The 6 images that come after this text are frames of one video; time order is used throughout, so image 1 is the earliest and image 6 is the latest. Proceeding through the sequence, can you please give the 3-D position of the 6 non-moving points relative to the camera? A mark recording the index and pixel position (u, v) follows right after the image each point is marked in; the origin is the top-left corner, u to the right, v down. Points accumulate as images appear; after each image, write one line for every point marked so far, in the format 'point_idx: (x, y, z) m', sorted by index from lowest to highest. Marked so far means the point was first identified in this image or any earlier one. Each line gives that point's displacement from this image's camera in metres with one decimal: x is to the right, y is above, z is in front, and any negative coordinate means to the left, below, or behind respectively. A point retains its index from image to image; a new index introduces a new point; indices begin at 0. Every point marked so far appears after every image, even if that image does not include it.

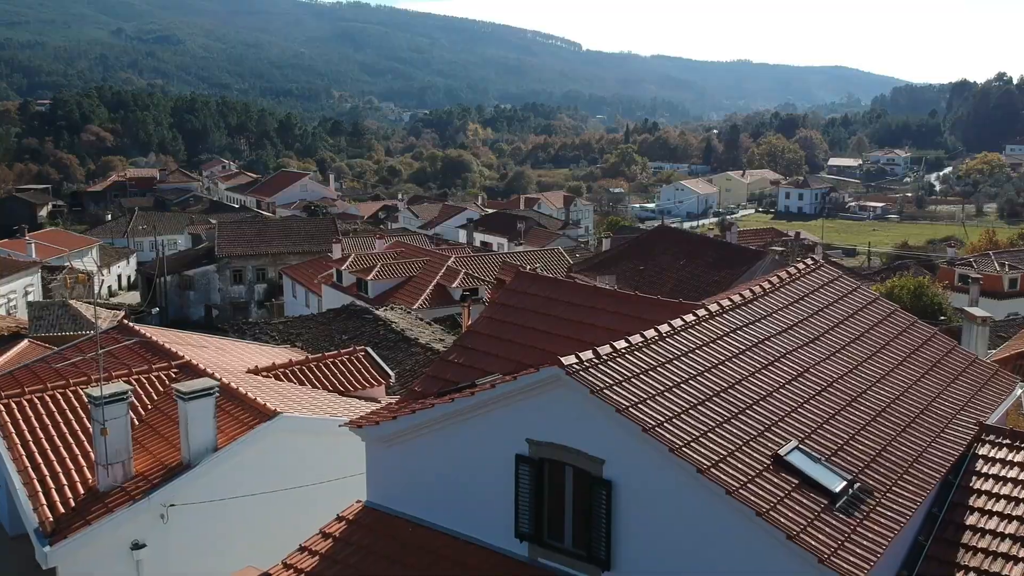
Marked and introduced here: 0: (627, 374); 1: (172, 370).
0: (+0.7, -0.5, +5.2) m
1: (-3.2, -0.8, +8.7) m
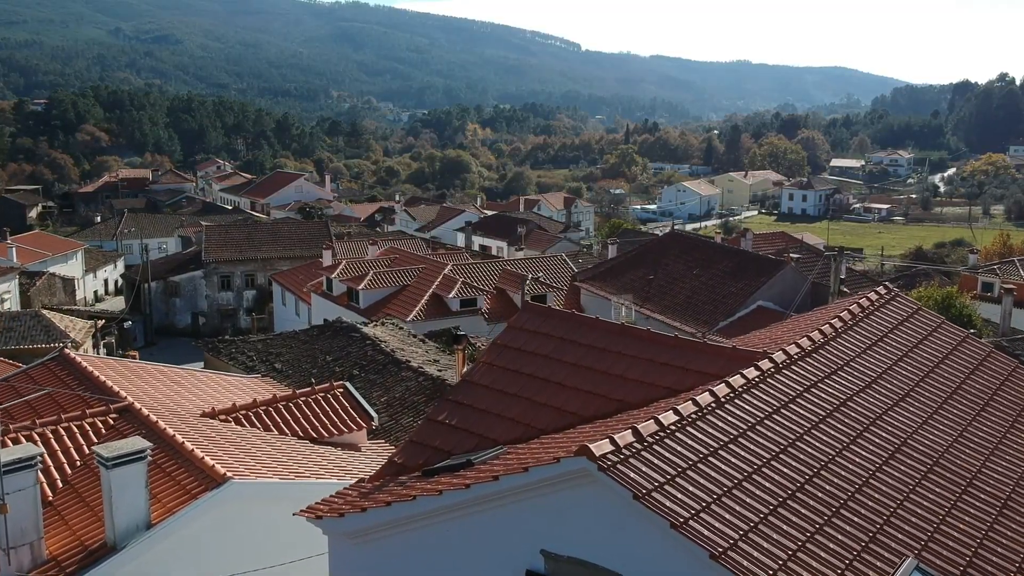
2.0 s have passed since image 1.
0: (+0.7, -0.7, +3.8) m
1: (-3.1, -1.0, +7.2) m
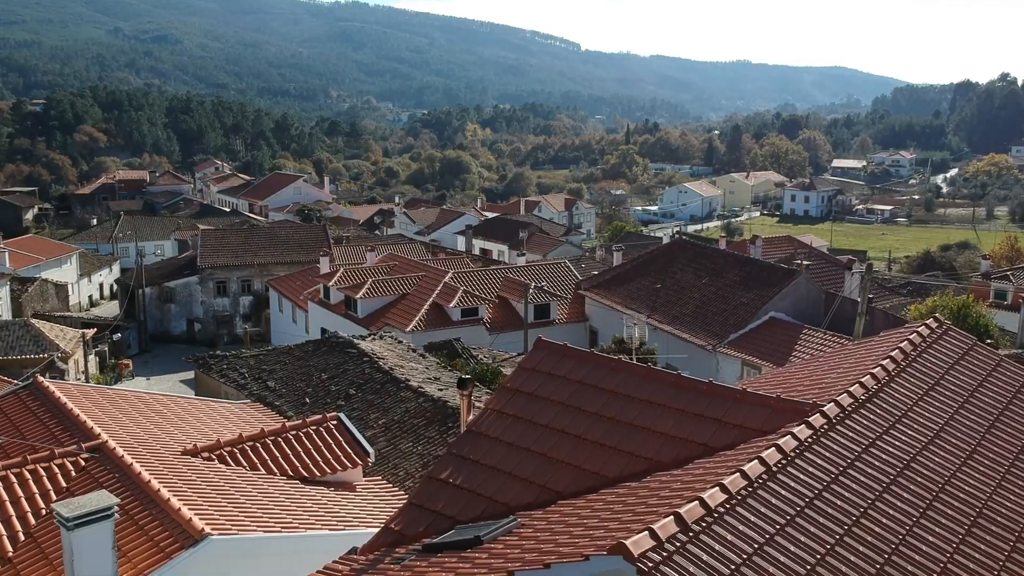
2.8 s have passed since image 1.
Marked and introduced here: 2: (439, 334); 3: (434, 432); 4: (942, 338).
0: (+0.8, -0.9, +3.2) m
1: (-3.1, -1.2, +6.6) m
2: (-1.6, -1.0, +19.8) m
3: (-0.9, -1.7, +10.8) m
4: (+2.6, -0.3, +5.7) m
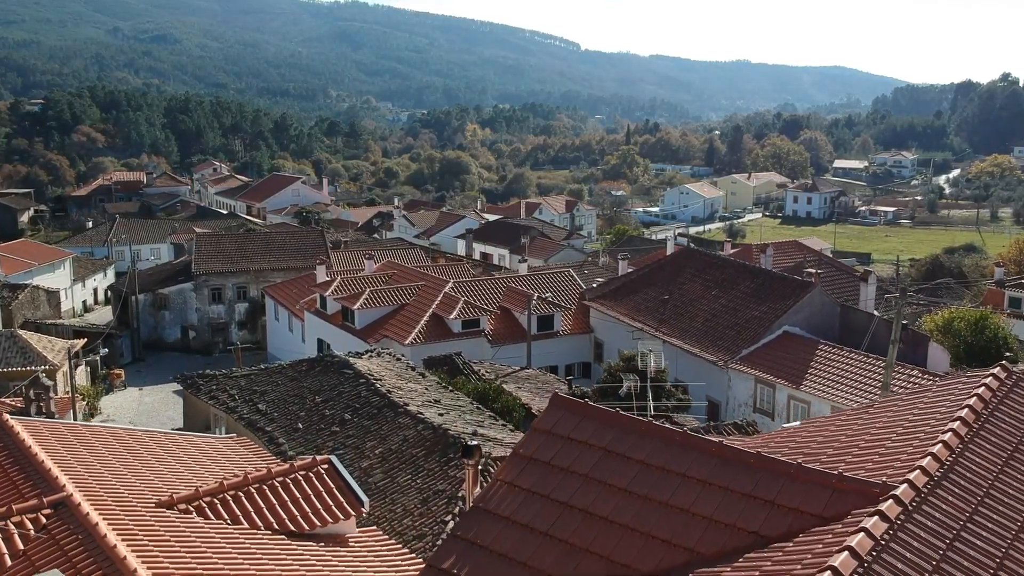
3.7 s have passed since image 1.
0: (+0.8, -1.2, +2.5) m
1: (-3.0, -1.4, +5.9) m
2: (-1.5, -1.2, +19.2) m
3: (-0.8, -1.9, +10.1) m
4: (+2.7, -0.5, +5.1) m
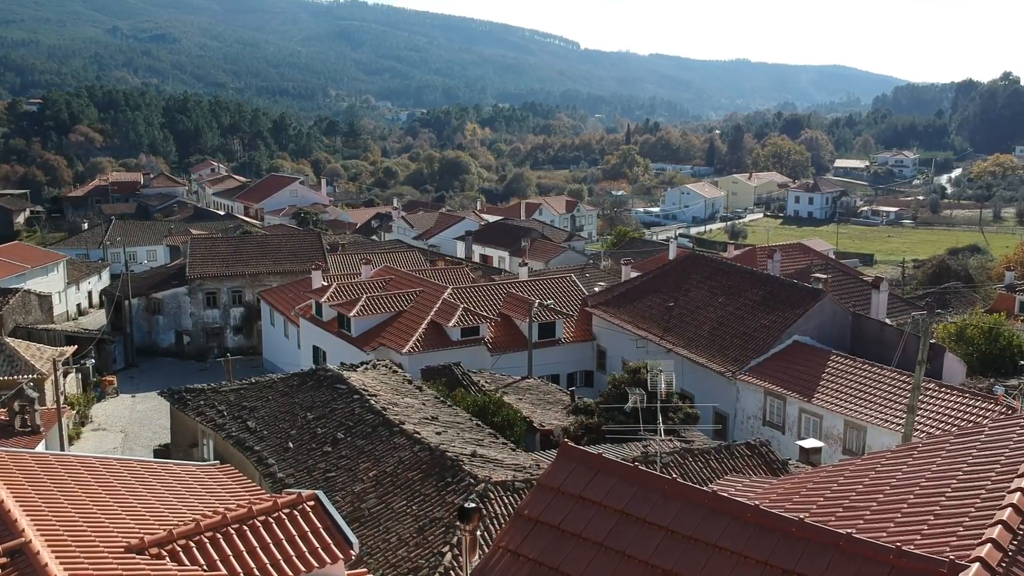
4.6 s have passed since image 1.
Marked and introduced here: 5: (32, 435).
0: (+0.8, -1.3, +2.0) m
1: (-3.0, -1.6, +5.4) m
2: (-1.5, -1.4, +18.6) m
3: (-0.8, -2.0, +9.5) m
4: (+2.7, -0.7, +4.5) m
5: (-8.2, -2.5, +16.0) m
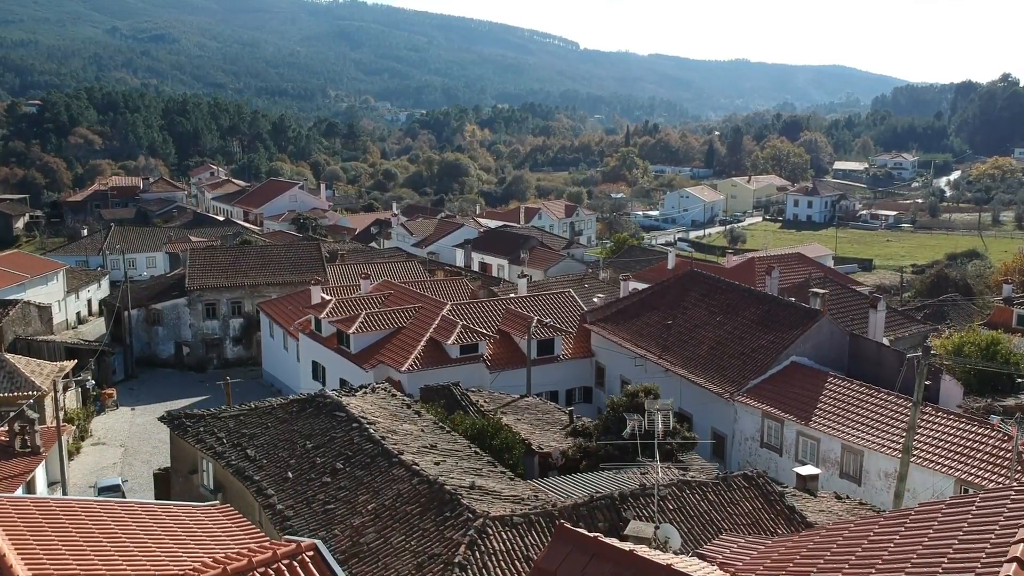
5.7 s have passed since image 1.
0: (+0.8, -1.7, +2.0) m
1: (-3.0, -2.0, +5.4) m
2: (-1.5, -1.7, +18.7) m
3: (-0.8, -2.4, +9.6) m
4: (+2.7, -1.1, +4.6) m
5: (-8.3, -2.9, +16.1) m
